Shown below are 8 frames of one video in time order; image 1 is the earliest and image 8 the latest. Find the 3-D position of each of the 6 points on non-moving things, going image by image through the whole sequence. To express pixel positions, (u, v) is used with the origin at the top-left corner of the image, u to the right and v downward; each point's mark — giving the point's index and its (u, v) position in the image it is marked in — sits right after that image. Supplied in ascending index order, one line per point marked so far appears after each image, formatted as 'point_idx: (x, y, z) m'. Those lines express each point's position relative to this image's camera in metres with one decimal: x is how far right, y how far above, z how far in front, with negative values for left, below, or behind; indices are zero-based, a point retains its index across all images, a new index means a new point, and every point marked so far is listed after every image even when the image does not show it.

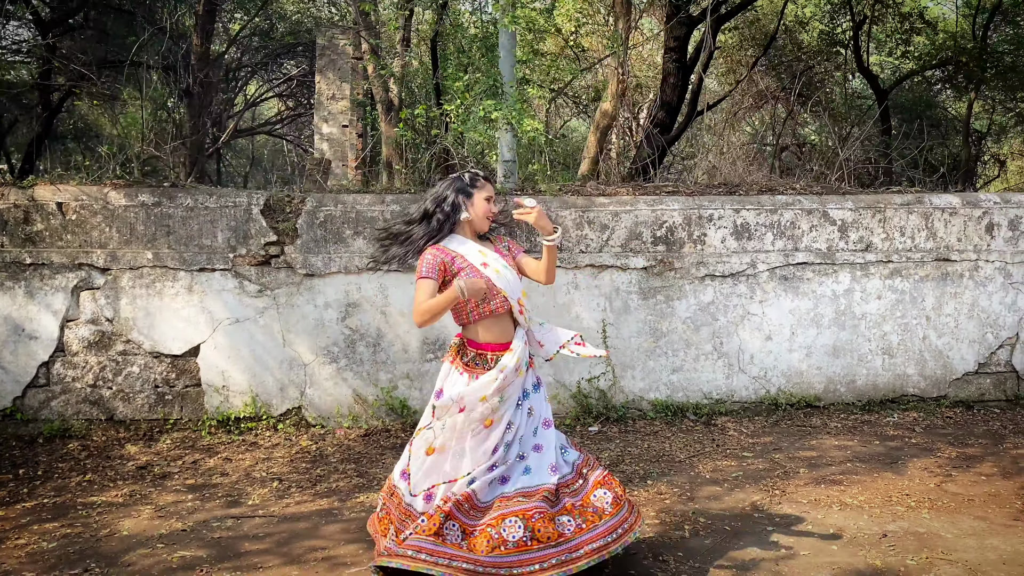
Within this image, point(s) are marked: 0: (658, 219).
0: (+0.7, +0.3, +4.2) m
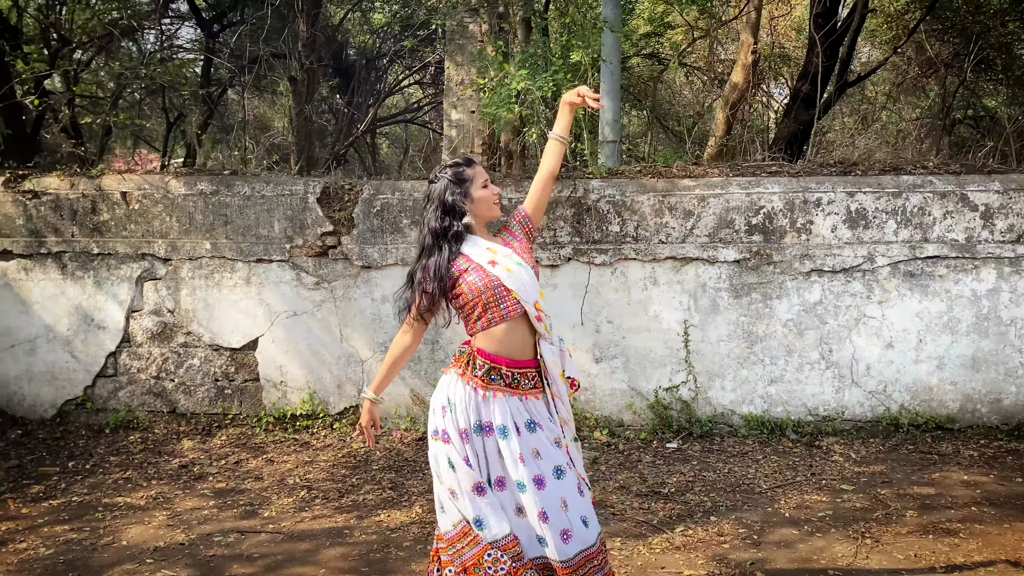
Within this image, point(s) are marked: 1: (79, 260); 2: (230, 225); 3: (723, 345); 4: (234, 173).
0: (+1.0, +0.4, +3.6) m
1: (-2.1, +0.1, +4.1) m
2: (-1.3, +0.3, +4.0) m
3: (+0.9, -0.2, +3.7) m
4: (-1.3, +0.5, +4.1) m
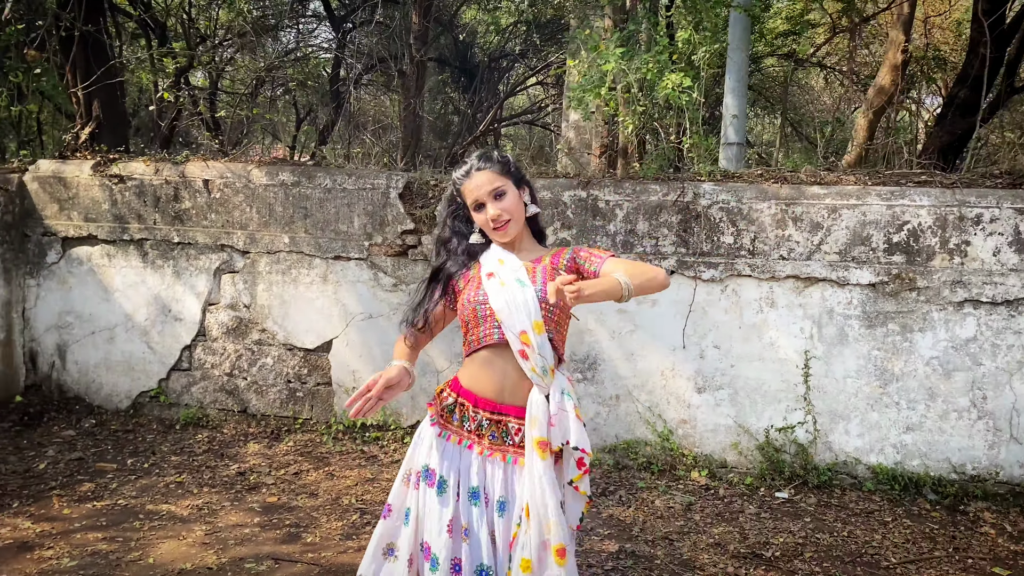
0: (+1.4, +0.3, +3.1) m
1: (-1.6, +0.2, +3.9) m
2: (-0.9, +0.3, +3.7) m
3: (+1.3, -0.3, +3.2) m
4: (-0.9, +0.6, +3.9) m
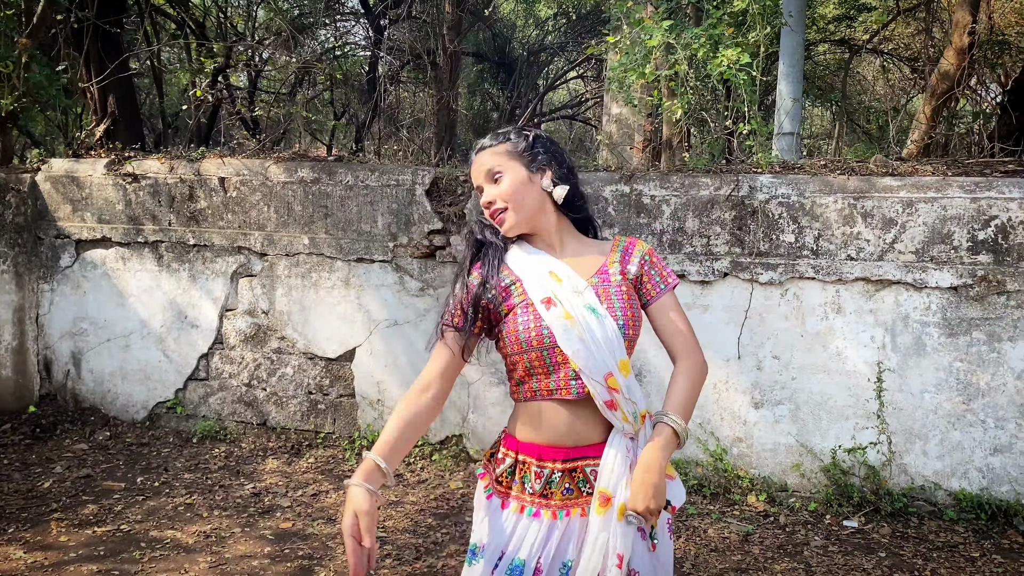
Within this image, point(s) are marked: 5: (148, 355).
0: (+1.5, +0.2, +2.7) m
1: (-1.5, +0.2, +3.7) m
2: (-0.7, +0.3, +3.5) m
3: (+1.4, -0.4, +2.8) m
4: (-0.7, +0.5, +3.6) m
5: (-1.6, -0.3, +3.8) m
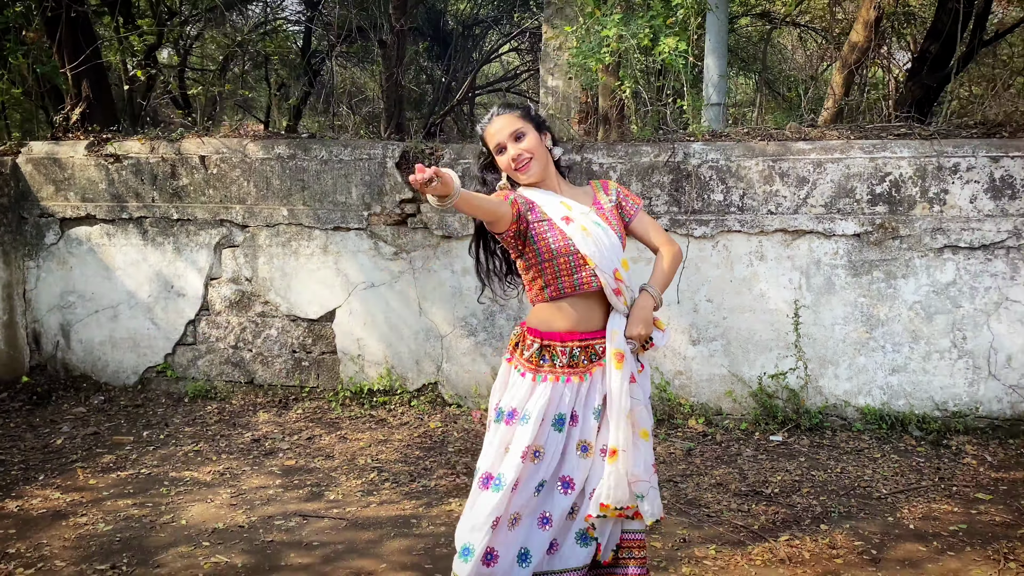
0: (+1.4, +0.4, +3.2) m
1: (-1.6, +0.3, +4.0) m
2: (-0.9, +0.4, +3.8) m
3: (+1.3, -0.2, +3.3) m
4: (-0.9, +0.7, +3.9) m
5: (-1.8, -0.2, +4.1) m
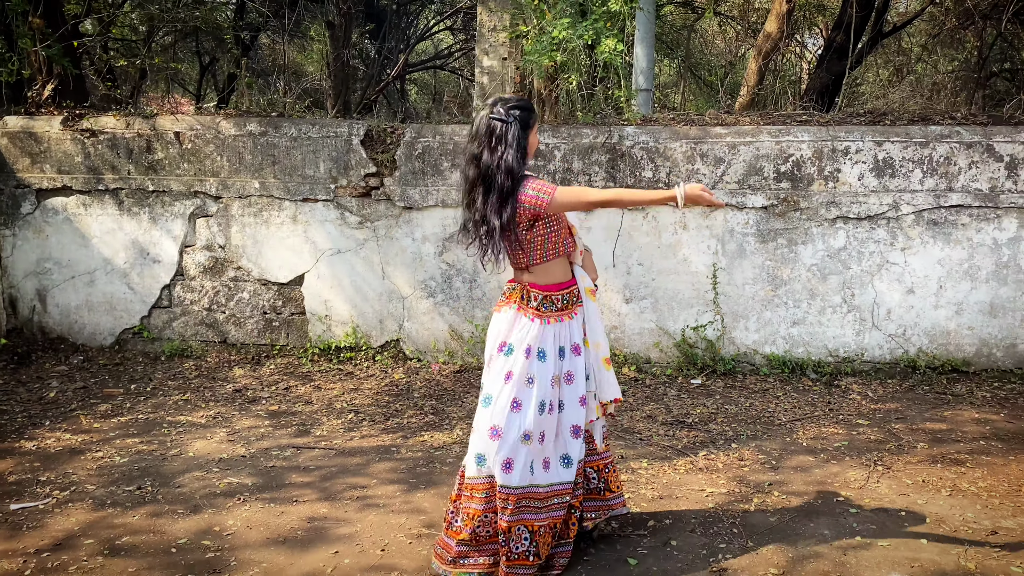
0: (+1.2, +0.6, +3.8) m
1: (-1.9, +0.5, +4.3) m
2: (-1.1, +0.6, +4.1) m
3: (+1.1, 0.0, +3.9) m
4: (-1.2, +0.9, +4.3) m
5: (-2.0, 0.0, +4.4) m
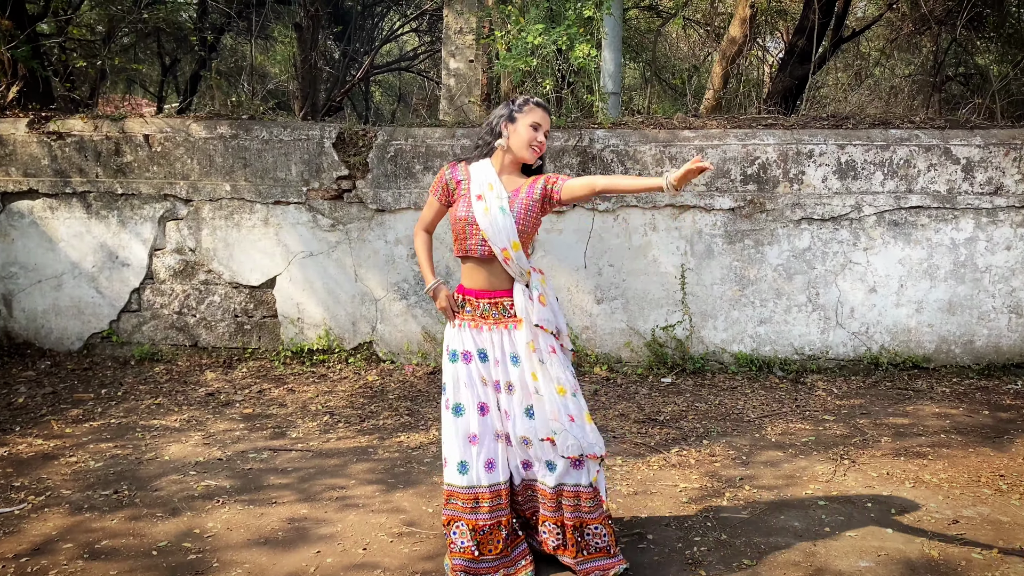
0: (+1.1, +0.6, +3.8) m
1: (-2.0, +0.4, +4.2) m
2: (-1.3, +0.6, +4.1) m
3: (+0.9, 0.0, +4.0) m
4: (-1.3, +0.8, +4.3) m
5: (-2.2, 0.0, +4.3) m
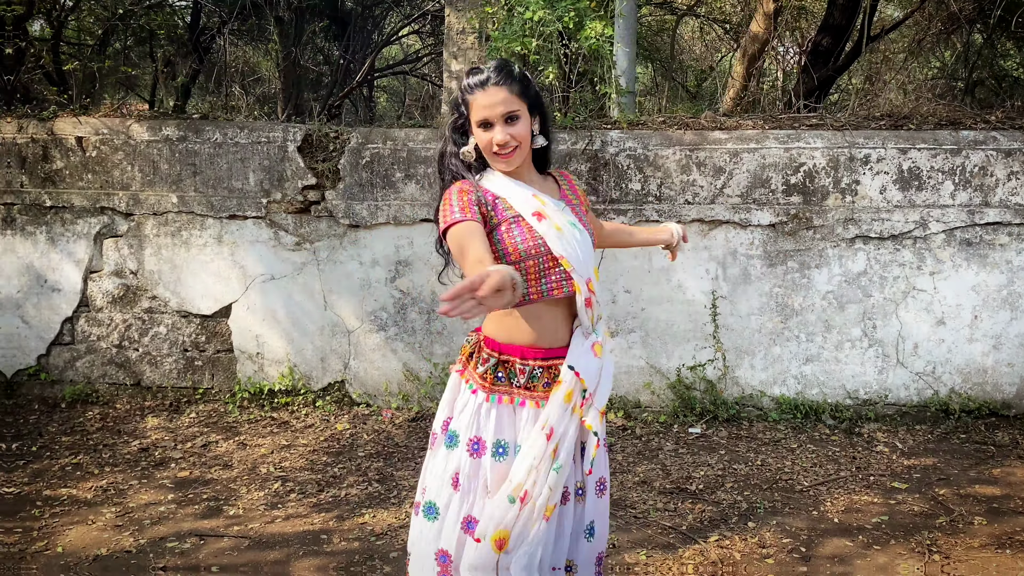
0: (+1.1, +0.5, +3.2) m
1: (-2.0, +0.3, +3.6) m
2: (-1.3, +0.5, +3.5) m
3: (+0.9, -0.1, +3.3) m
4: (-1.3, +0.7, +3.6) m
5: (-2.2, -0.1, +3.7) m
